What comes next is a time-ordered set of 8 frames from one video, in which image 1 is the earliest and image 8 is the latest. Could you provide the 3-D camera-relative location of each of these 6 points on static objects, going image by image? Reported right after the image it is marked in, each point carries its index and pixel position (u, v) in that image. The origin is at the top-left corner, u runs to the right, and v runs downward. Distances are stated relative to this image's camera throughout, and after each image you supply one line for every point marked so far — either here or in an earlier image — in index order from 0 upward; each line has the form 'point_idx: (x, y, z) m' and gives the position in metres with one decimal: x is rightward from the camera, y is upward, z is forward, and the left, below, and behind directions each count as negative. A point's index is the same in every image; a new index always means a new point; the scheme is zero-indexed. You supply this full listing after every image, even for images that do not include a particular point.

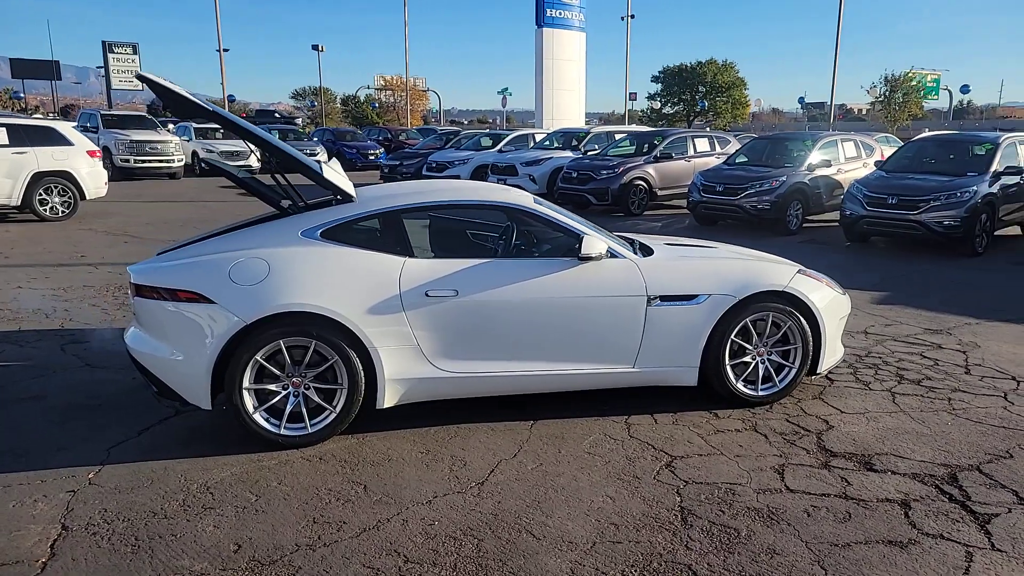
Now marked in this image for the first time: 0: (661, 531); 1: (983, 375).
0: (+0.7, -1.1, +3.2) m
1: (+3.6, -0.7, +5.6) m
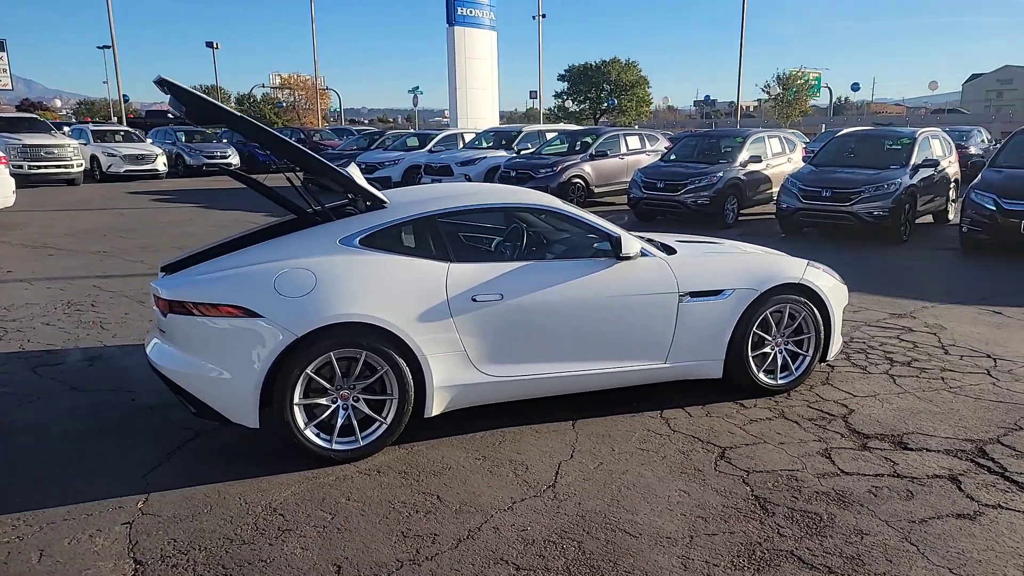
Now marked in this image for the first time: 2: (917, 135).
0: (+1.1, -1.0, +3.3) m
1: (+3.7, -0.5, +6.0) m
2: (+8.1, +3.1, +14.8) m
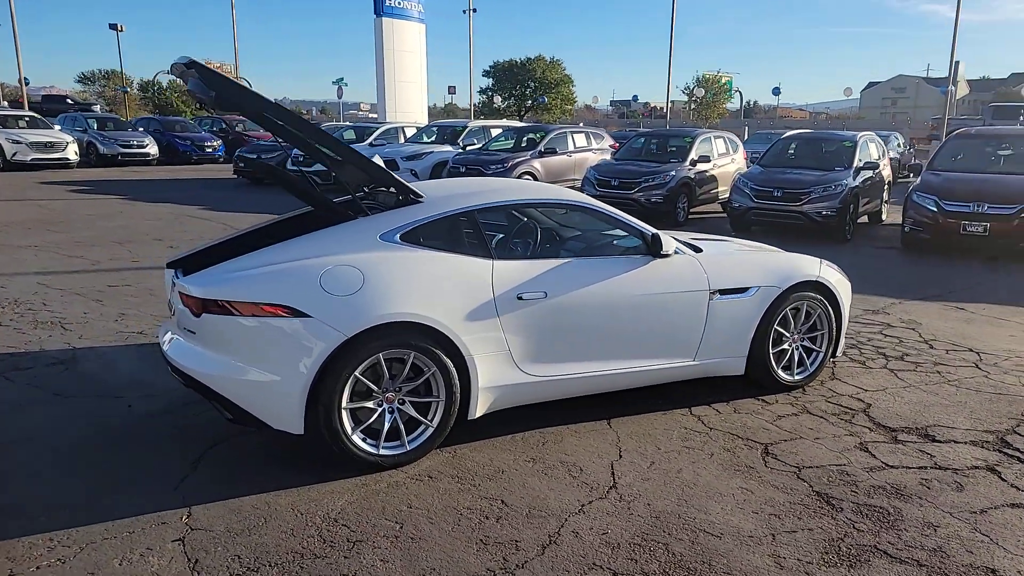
0: (+1.4, -1.0, +3.4) m
1: (+3.7, -0.5, +6.3) m
2: (+7.2, +3.1, +15.5) m
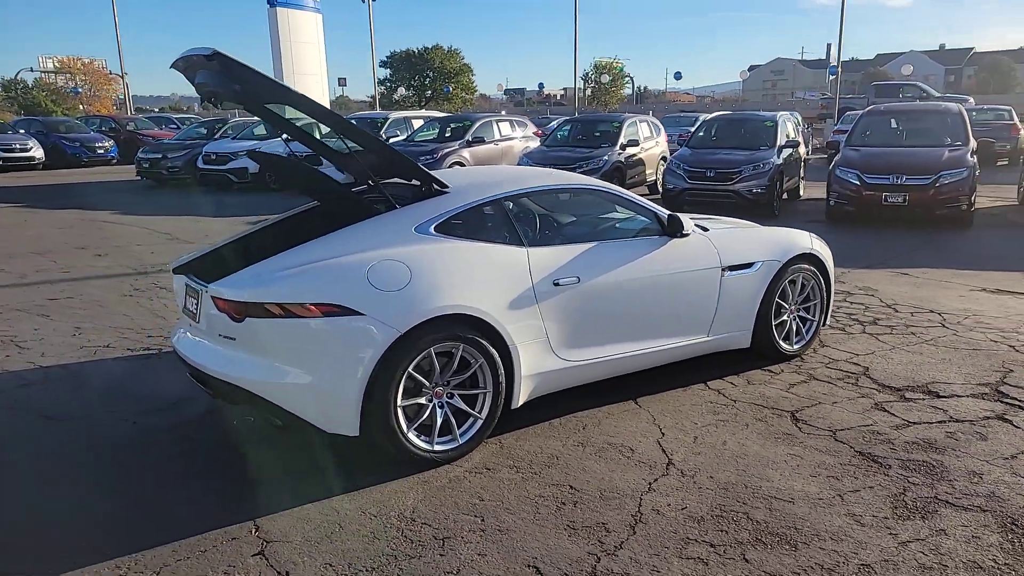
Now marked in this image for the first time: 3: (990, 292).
0: (+1.7, -0.9, +3.6) m
1: (+3.6, -0.2, +6.7) m
2: (+5.8, +3.7, +16.2) m
3: (+4.8, 0.0, +7.6) m
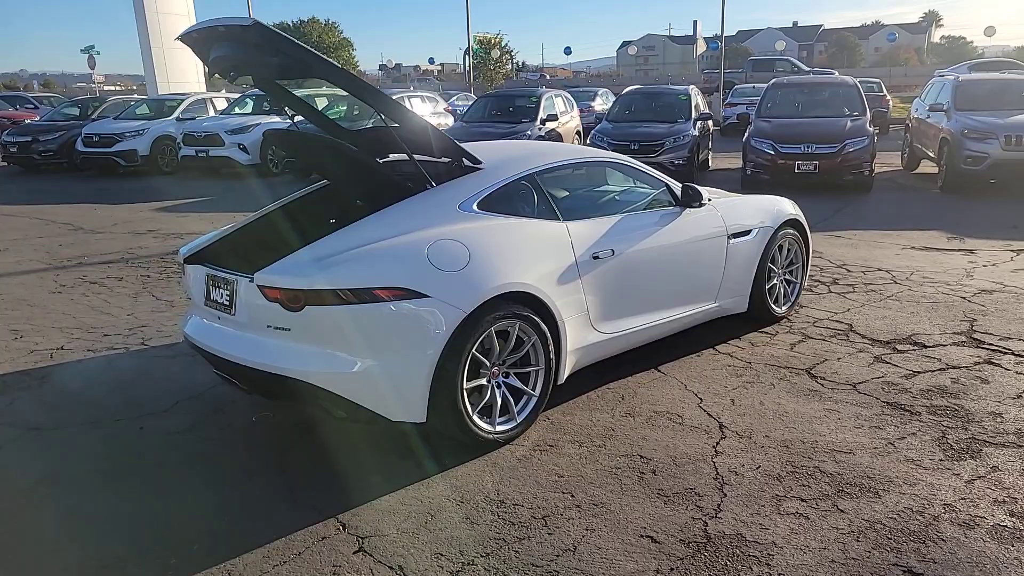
0: (+2.1, -0.7, +3.8) m
1: (+3.4, +0.2, +7.2) m
2: (+4.0, +4.5, +16.8) m
3: (+4.5, +0.4, +8.2) m
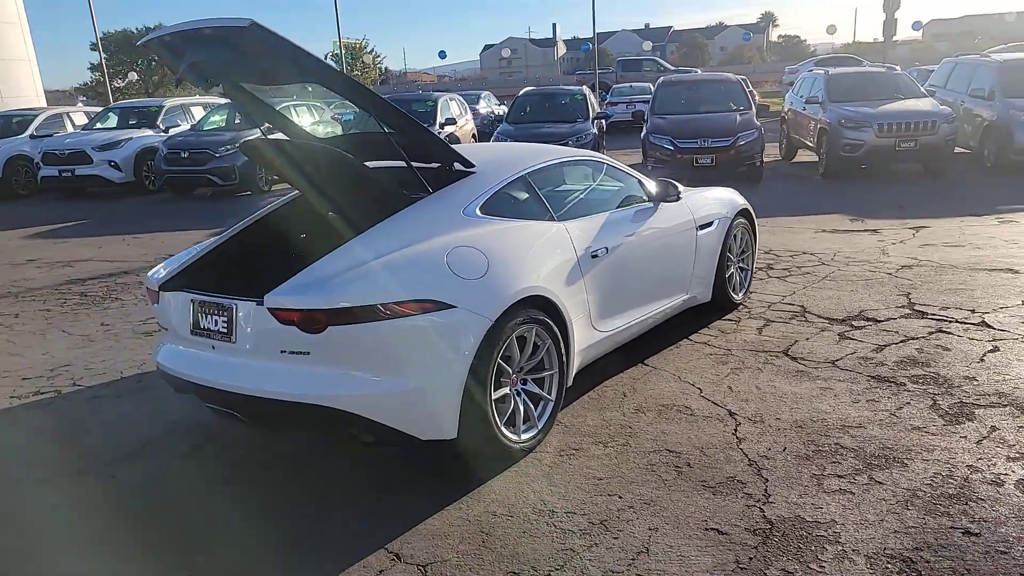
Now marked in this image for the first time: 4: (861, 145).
0: (+2.1, -0.6, +4.1) m
1: (+2.9, +0.3, +7.6) m
2: (+1.7, +4.6, +17.2) m
3: (+3.7, +0.6, +8.8) m
4: (+6.5, +2.6, +13.7) m
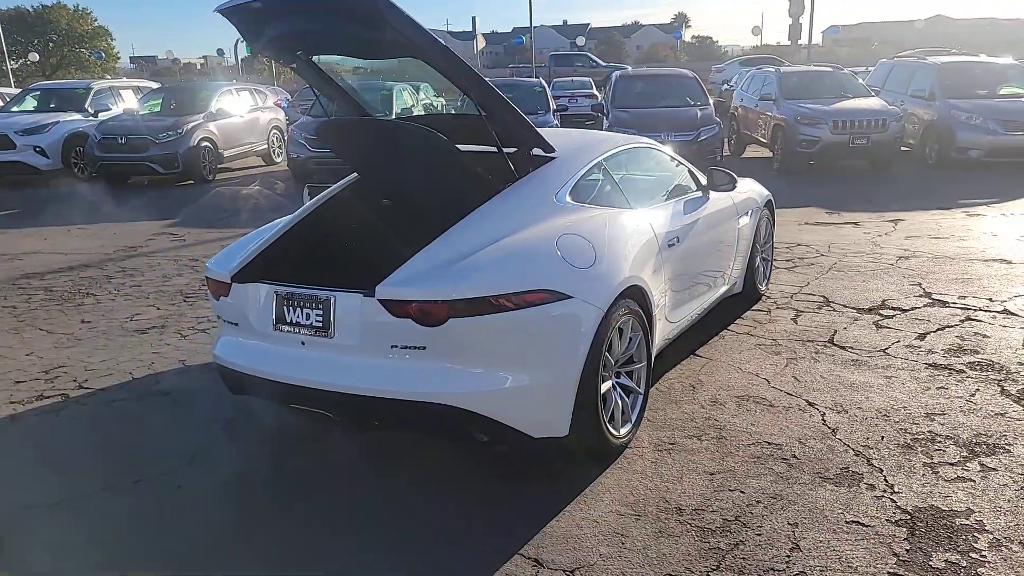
0: (+2.5, -0.5, +4.1) m
1: (+2.9, +0.4, +7.8) m
2: (+0.7, +4.7, +17.1) m
3: (+3.6, +0.8, +9.0) m
4: (+5.8, +2.8, +14.1) m
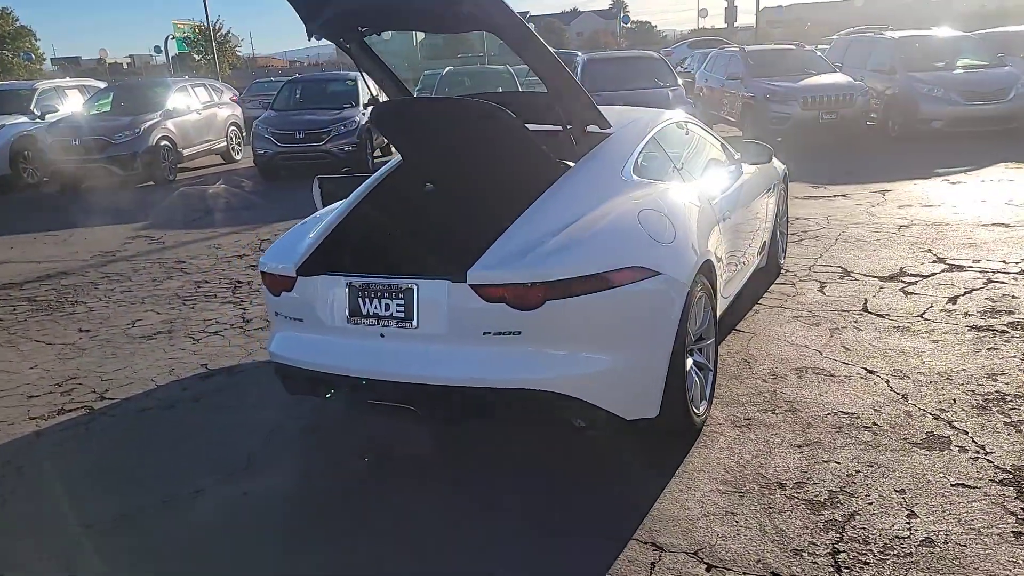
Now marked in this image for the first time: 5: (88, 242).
0: (+2.8, -0.3, +4.2) m
1: (+2.9, +0.7, +7.8) m
2: (-0.1, +5.0, +16.9) m
3: (+3.6, +1.1, +9.1) m
4: (+5.3, +3.3, +14.3) m
5: (-5.6, +0.6, +9.8) m
